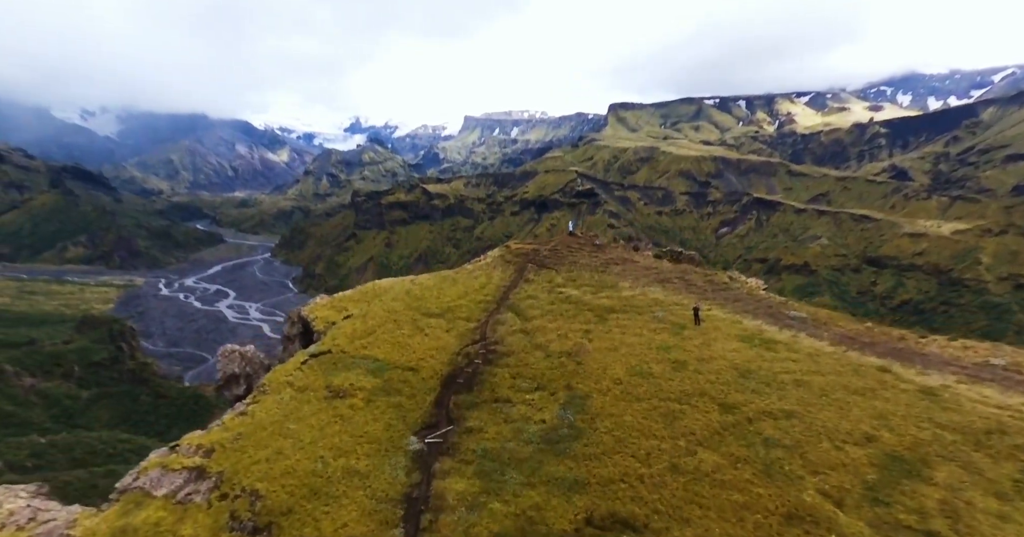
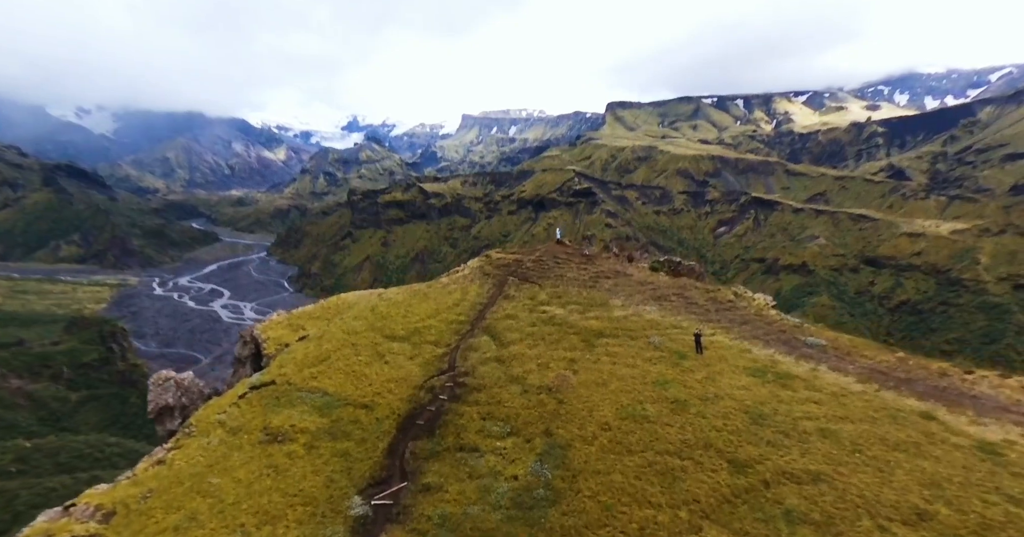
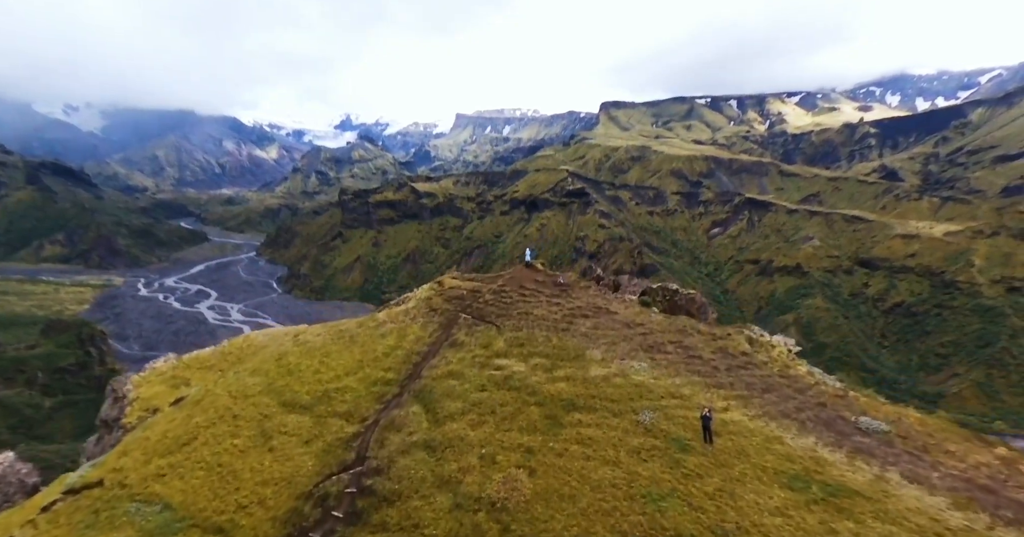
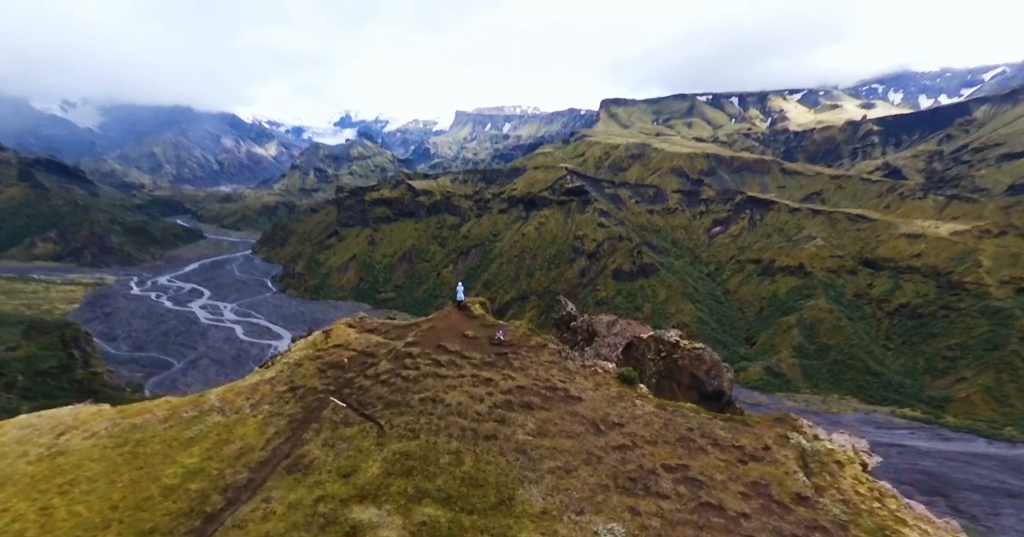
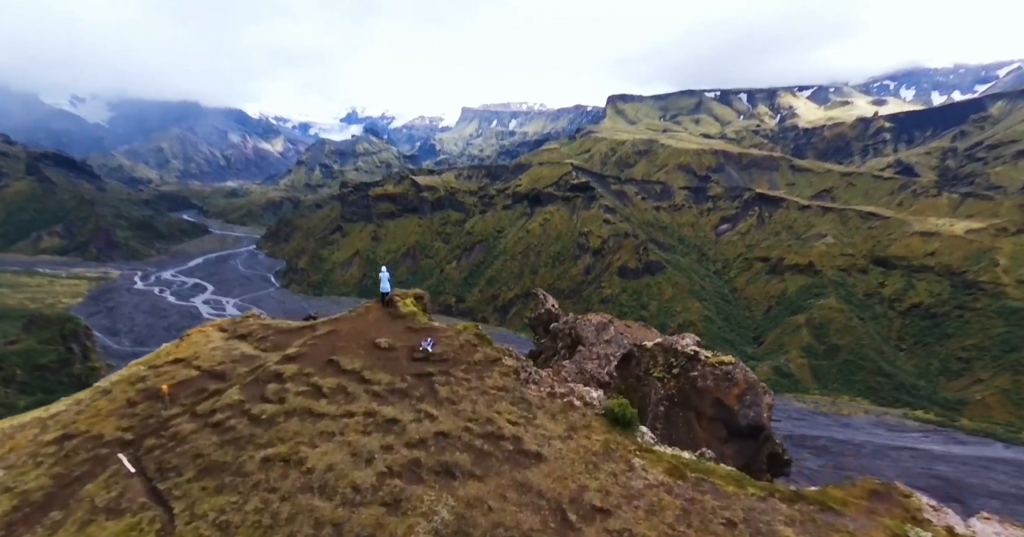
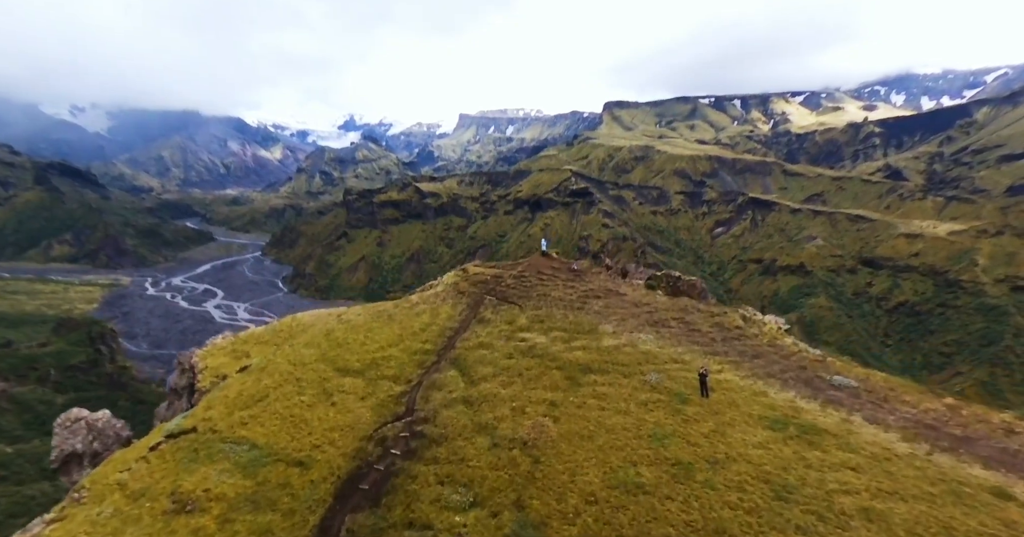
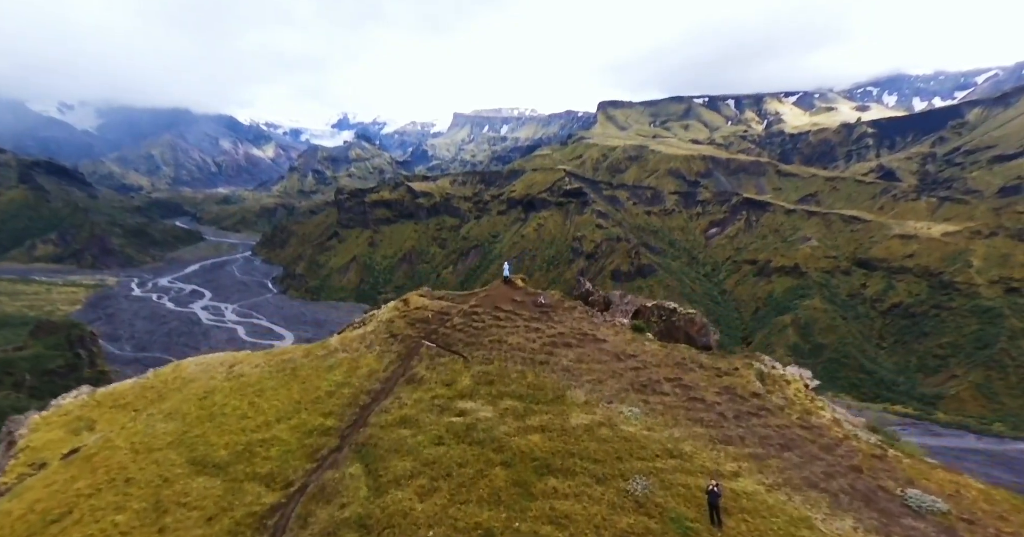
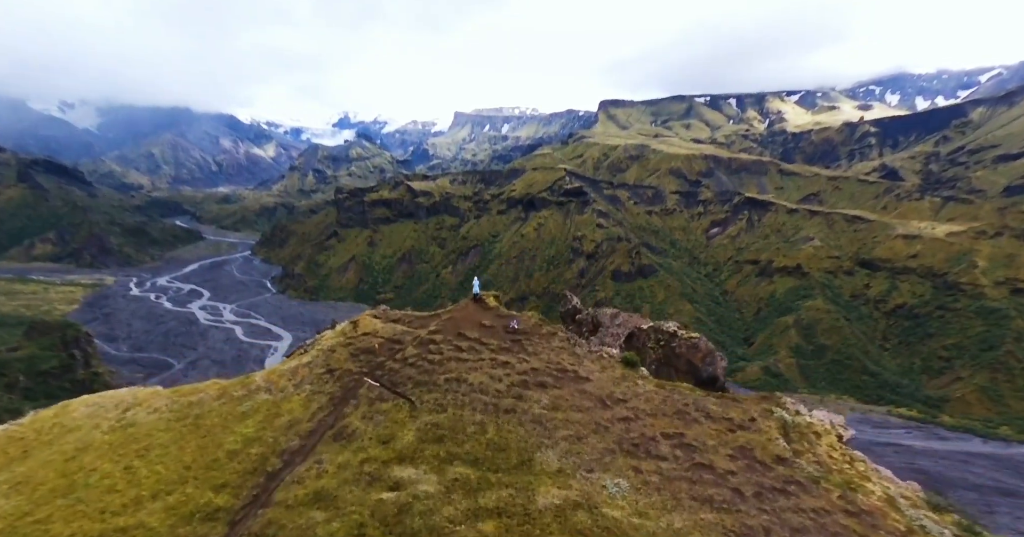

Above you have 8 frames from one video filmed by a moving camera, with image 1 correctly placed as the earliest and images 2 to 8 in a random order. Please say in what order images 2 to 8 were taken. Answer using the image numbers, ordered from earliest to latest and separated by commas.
2, 6, 3, 7, 8, 4, 5
